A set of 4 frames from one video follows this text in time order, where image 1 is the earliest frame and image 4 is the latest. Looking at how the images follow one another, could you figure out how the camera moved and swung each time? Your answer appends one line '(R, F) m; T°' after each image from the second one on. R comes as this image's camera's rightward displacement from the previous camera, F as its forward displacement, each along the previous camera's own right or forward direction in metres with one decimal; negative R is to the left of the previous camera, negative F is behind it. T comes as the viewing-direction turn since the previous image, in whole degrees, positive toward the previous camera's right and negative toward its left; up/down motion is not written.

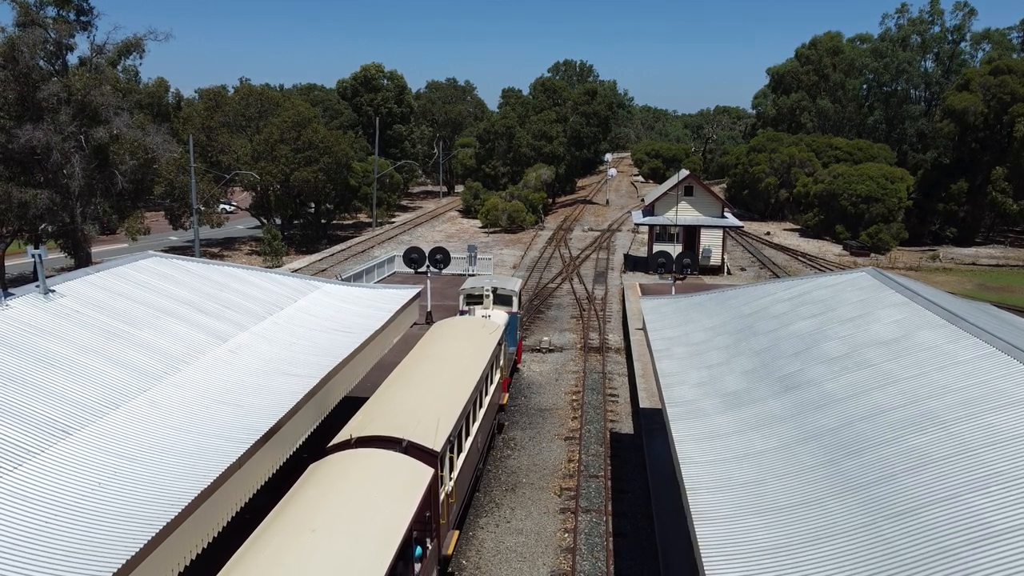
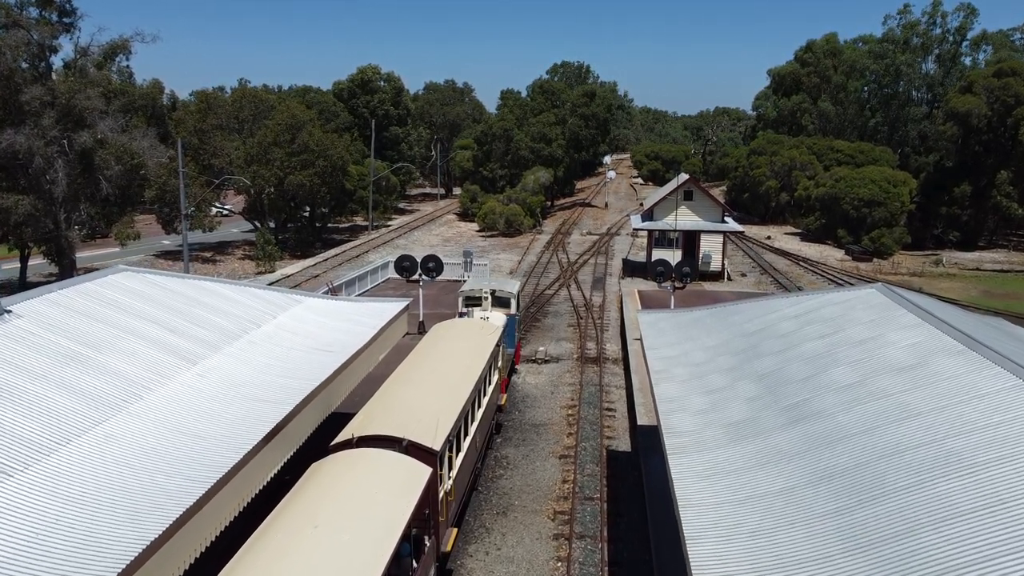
(+0.1, +0.6) m; 0°
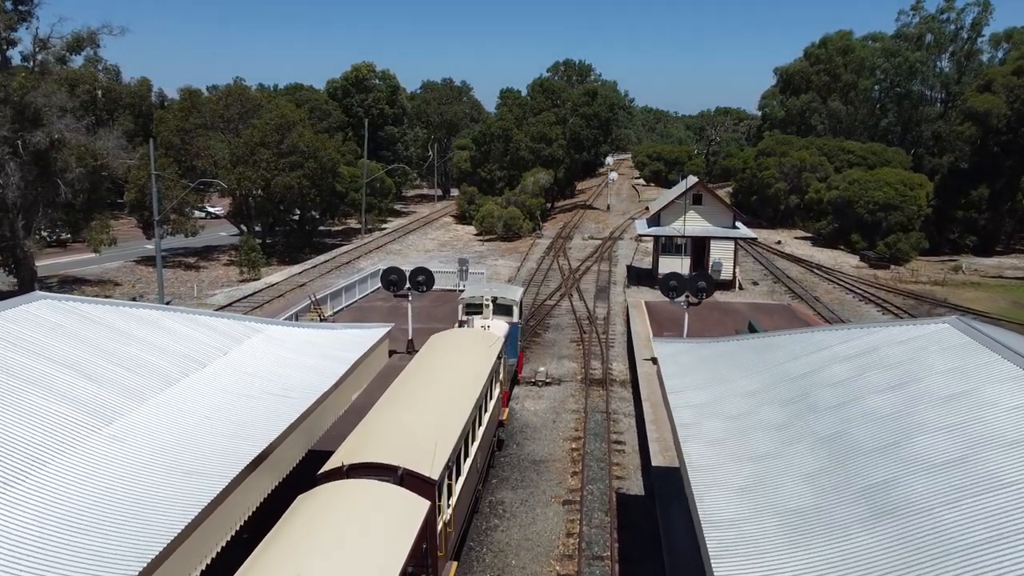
(0.0, +1.9) m; 0°
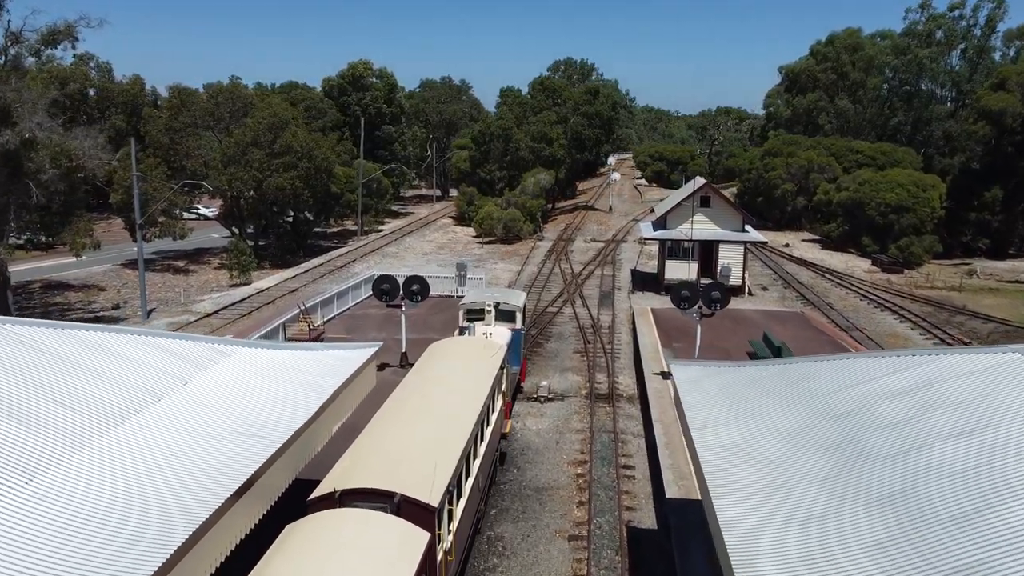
(0.0, +1.2) m; 0°
